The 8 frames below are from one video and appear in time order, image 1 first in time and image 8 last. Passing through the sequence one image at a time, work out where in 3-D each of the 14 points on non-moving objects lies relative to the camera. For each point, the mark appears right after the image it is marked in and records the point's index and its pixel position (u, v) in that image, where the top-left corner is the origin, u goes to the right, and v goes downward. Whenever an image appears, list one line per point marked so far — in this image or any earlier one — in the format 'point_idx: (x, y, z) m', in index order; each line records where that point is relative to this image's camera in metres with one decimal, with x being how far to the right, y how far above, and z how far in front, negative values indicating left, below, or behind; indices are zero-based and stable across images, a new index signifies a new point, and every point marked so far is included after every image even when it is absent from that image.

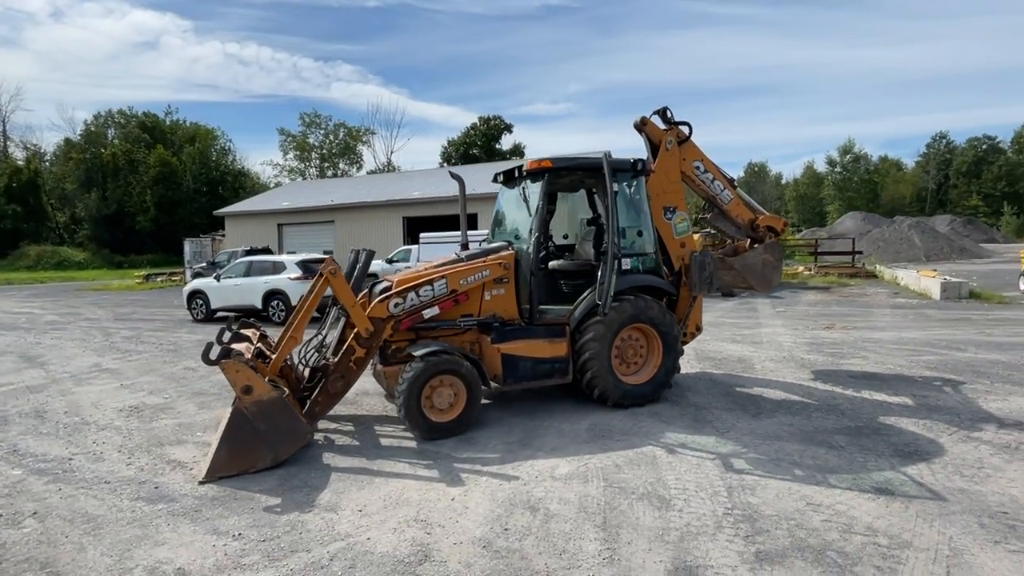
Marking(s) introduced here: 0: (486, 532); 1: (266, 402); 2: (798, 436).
0: (-0.2, -1.8, +4.0) m
1: (-2.3, -1.1, +5.1) m
2: (+3.1, -1.6, +5.7) m
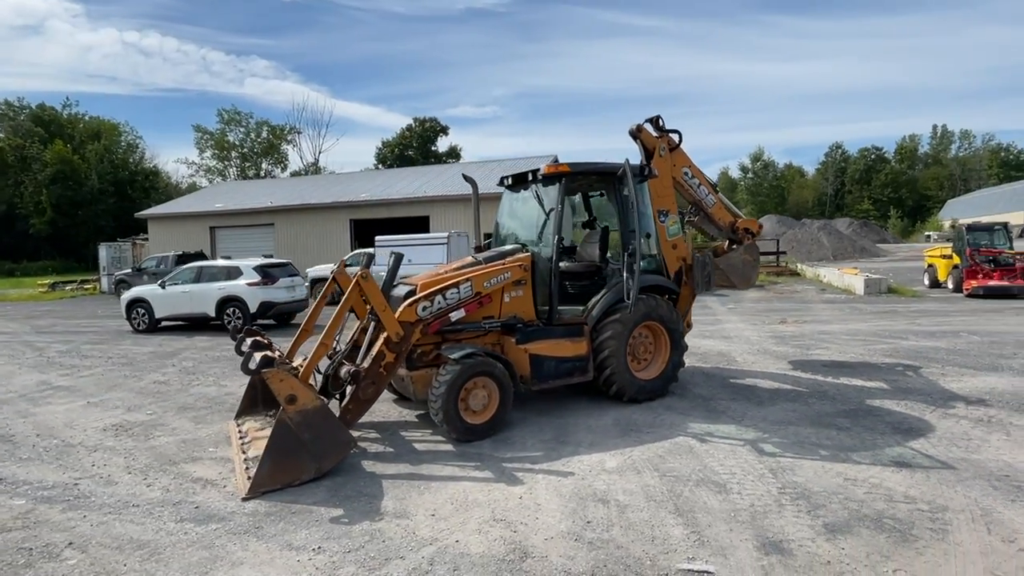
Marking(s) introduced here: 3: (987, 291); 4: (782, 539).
0: (+0.5, -1.8, +4.1) m
1: (-1.8, -1.1, +4.9) m
2: (+3.4, -1.5, +6.2) m
3: (+15.6, -0.1, +17.5) m
4: (+1.9, -1.8, +3.8) m
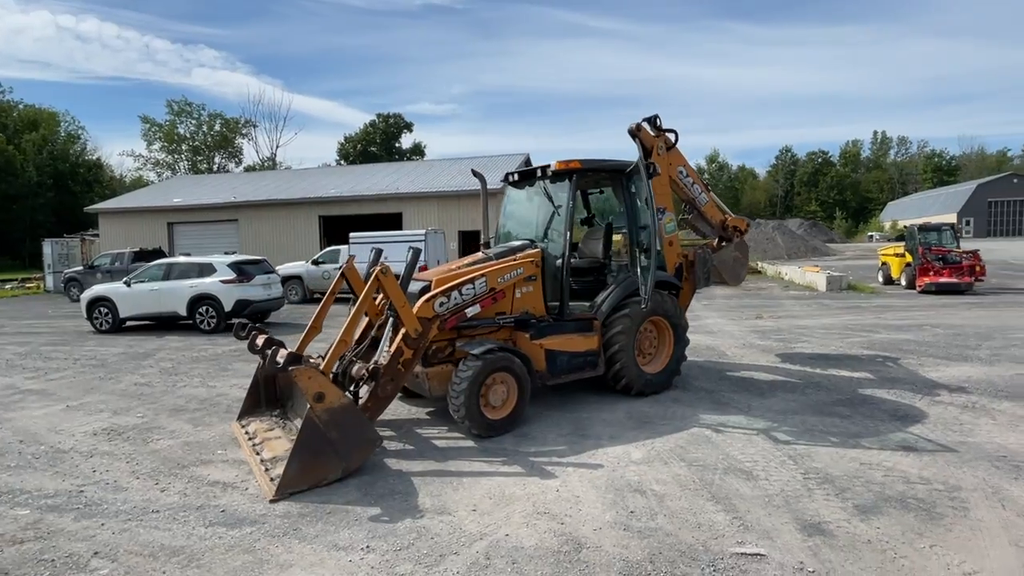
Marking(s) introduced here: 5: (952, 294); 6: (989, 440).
0: (+0.8, -1.8, +4.2) m
1: (-1.6, -1.1, +4.8) m
2: (+3.6, -1.5, +6.5) m
3: (+14.9, 0.0, +18.7) m
4: (+2.3, -1.7, +4.0) m
5: (+15.0, -0.2, +18.3) m
6: (+4.8, -1.5, +5.4) m
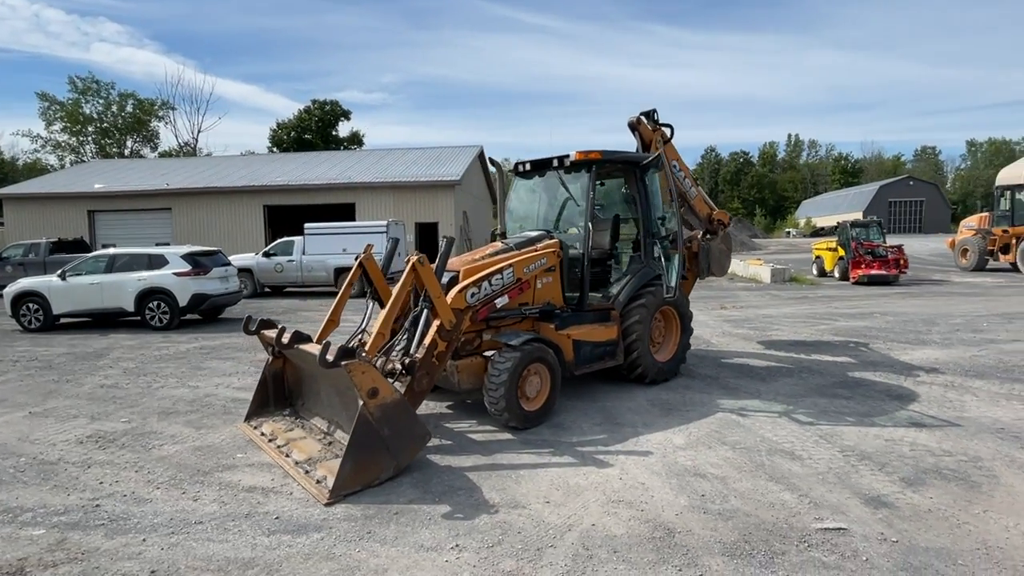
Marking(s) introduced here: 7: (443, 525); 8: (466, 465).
0: (+1.4, -1.7, +4.2) m
1: (-1.0, -1.0, +4.6) m
2: (+3.9, -1.4, +6.9) m
3: (+13.5, +0.4, +20.3) m
4: (+2.9, -1.6, +4.2) m
5: (+13.8, +0.1, +20.0) m
6: (+5.2, -1.4, +6.0) m
7: (-0.5, -1.7, +4.0) m
8: (-0.4, -1.6, +4.9) m
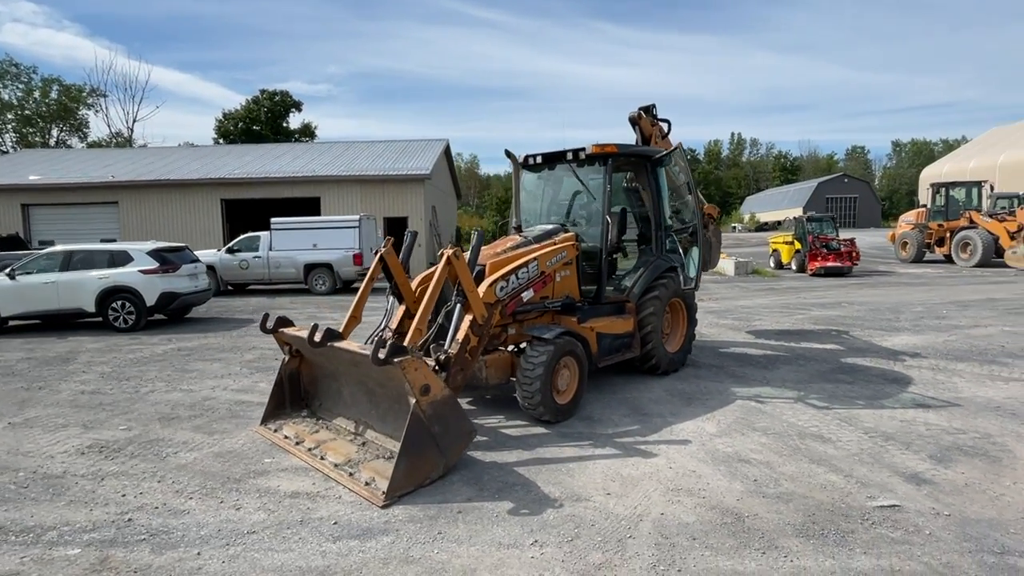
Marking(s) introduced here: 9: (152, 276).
0: (+1.9, -1.6, +4.3) m
1: (-0.6, -0.9, +4.5) m
2: (+4.1, -1.2, +7.2) m
3: (+12.5, +0.7, +21.4) m
4: (+3.4, -1.5, +4.5) m
5: (+12.8, +0.5, +21.1) m
6: (+5.5, -1.3, +6.4) m
7: (0.0, -1.7, +3.9) m
8: (0.0, -1.6, +4.9) m
9: (-8.1, +0.3, +12.0) m
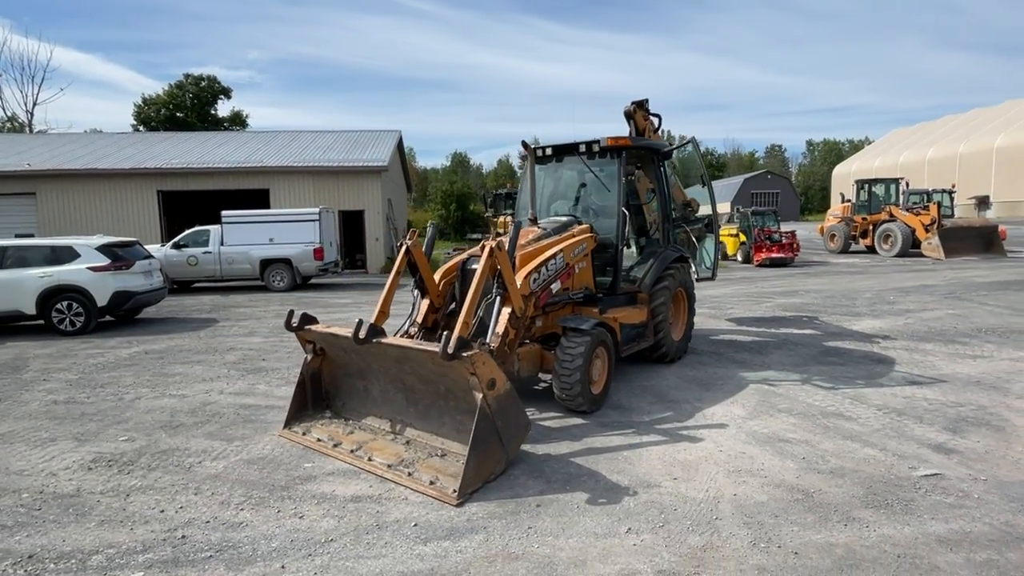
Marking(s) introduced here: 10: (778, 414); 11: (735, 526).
0: (+2.4, -1.5, +4.6) m
1: (-0.1, -0.9, +4.4) m
2: (+4.3, -1.1, +7.7) m
3: (+10.9, +1.1, +22.8) m
4: (+3.9, -1.4, +4.9) m
5: (+11.2, +0.9, +22.5) m
6: (+5.8, -1.1, +7.1) m
7: (+0.6, -1.6, +3.9) m
8: (+0.5, -1.5, +4.9) m
9: (-8.4, +0.3, +11.0) m
10: (+2.8, -1.3, +5.7) m
11: (+1.5, -1.6, +3.6) m
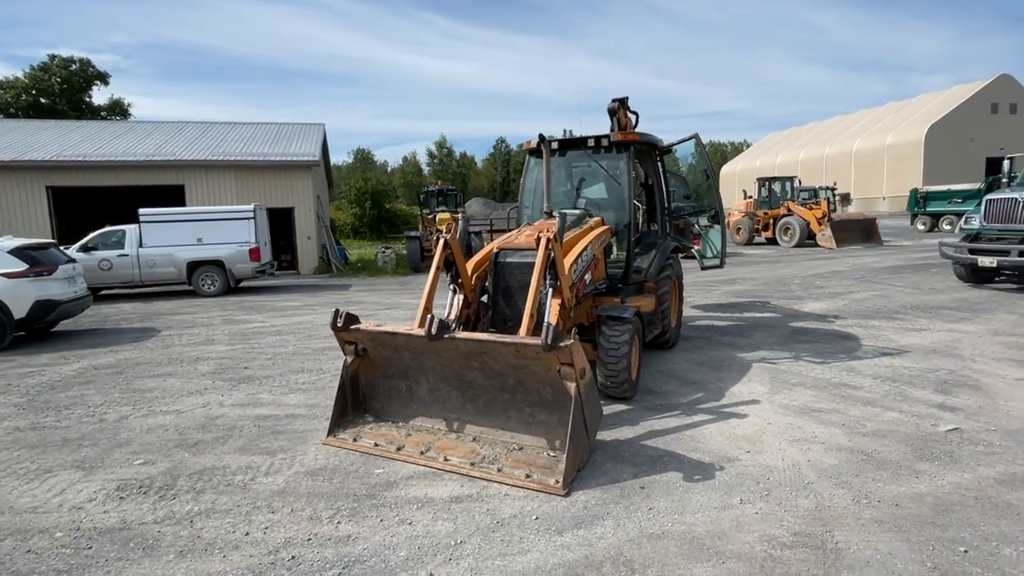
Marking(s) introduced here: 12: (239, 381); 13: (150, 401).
0: (+3.1, -1.3, +5.0) m
1: (+0.6, -0.8, +4.5) m
2: (+4.4, -0.8, +8.4) m
3: (+8.2, +1.6, +24.4) m
4: (+4.5, -1.2, +5.6) m
5: (+8.6, +1.3, +24.2) m
6: (+6.0, -0.8, +8.1) m
7: (+1.4, -1.5, +4.1) m
8: (+1.1, -1.4, +5.0) m
9: (-8.7, +0.1, +9.5) m
10: (+3.3, -1.2, +6.2) m
11: (+2.3, -1.5, +4.0) m
12: (-3.7, -1.3, +7.3) m
13: (-4.4, -1.4, +6.5) m
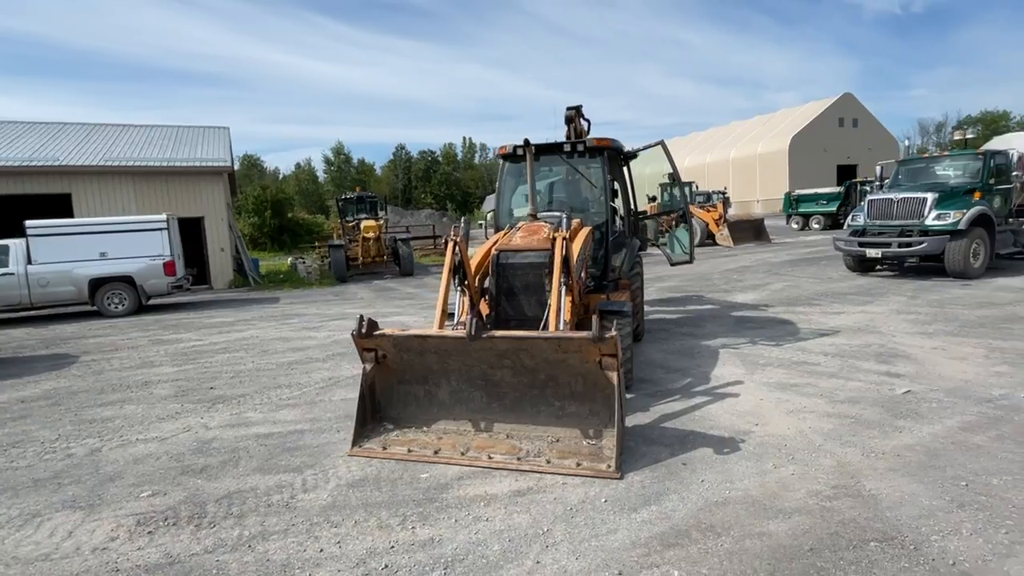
0: (+3.3, -1.2, +5.7) m
1: (+1.0, -0.7, +4.7) m
2: (+4.0, -0.7, +9.3) m
3: (+4.8, +1.6, +25.8) m
4: (+4.5, -1.0, +6.5) m
5: (+5.2, +1.4, +25.6) m
6: (+5.6, -0.6, +9.3) m
7: (+1.8, -1.4, +4.5) m
8: (+1.4, -1.3, +5.4) m
9: (-9.2, -0.3, +8.1) m
10: (+3.3, -1.0, +6.9) m
11: (+2.8, -1.4, +4.6) m
12: (-3.8, -1.4, +6.7) m
13: (-4.3, -1.6, +5.9) m
